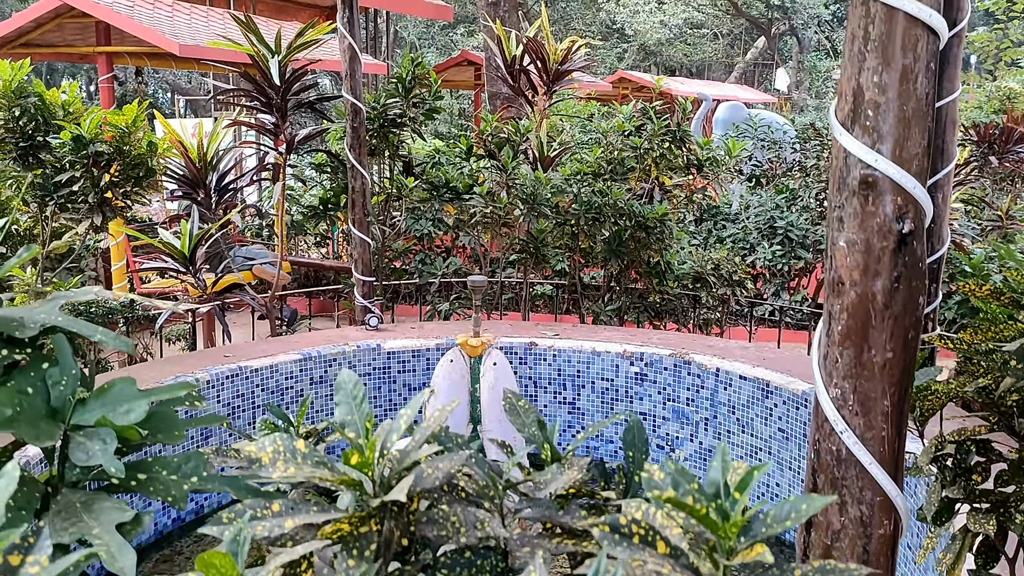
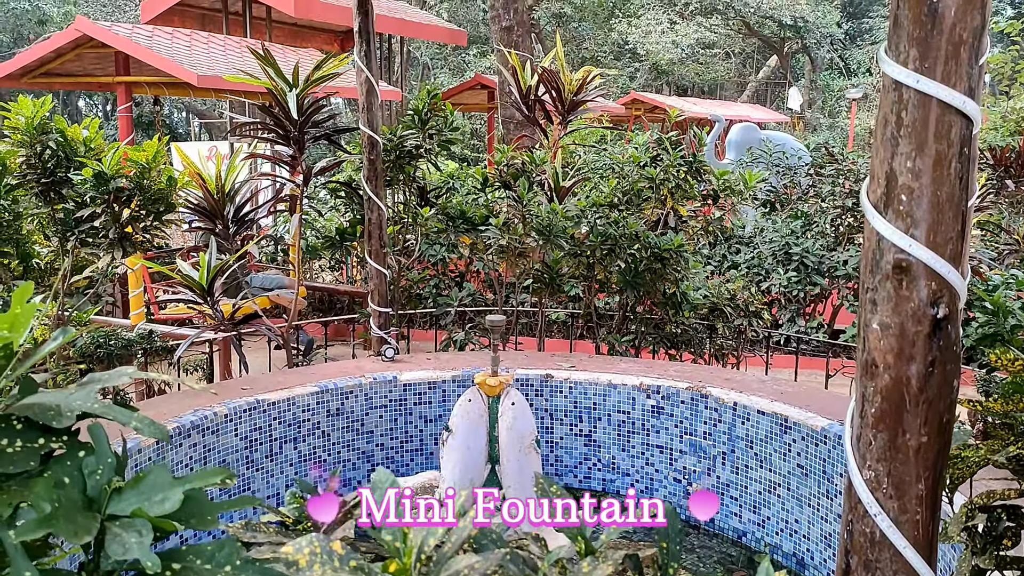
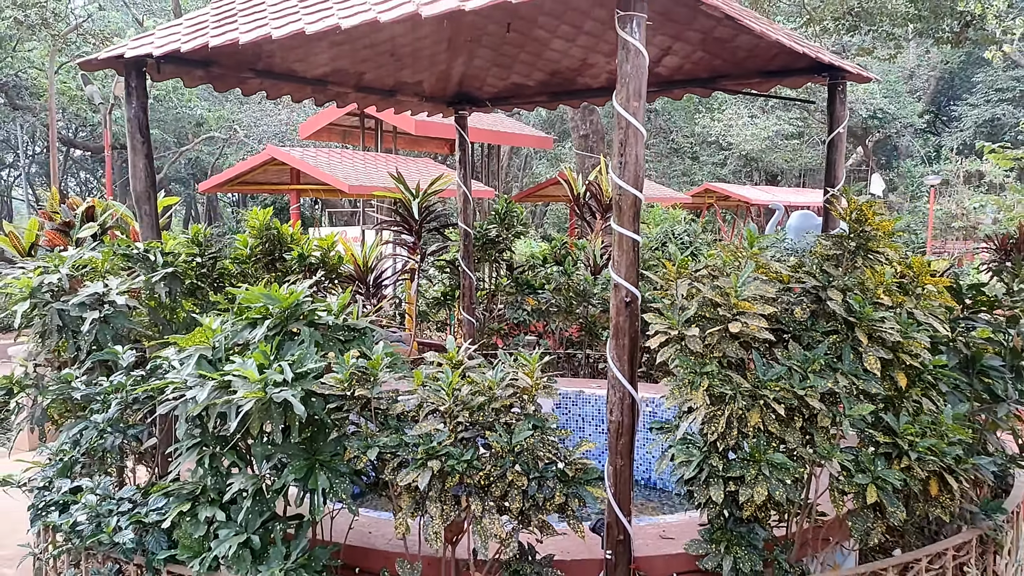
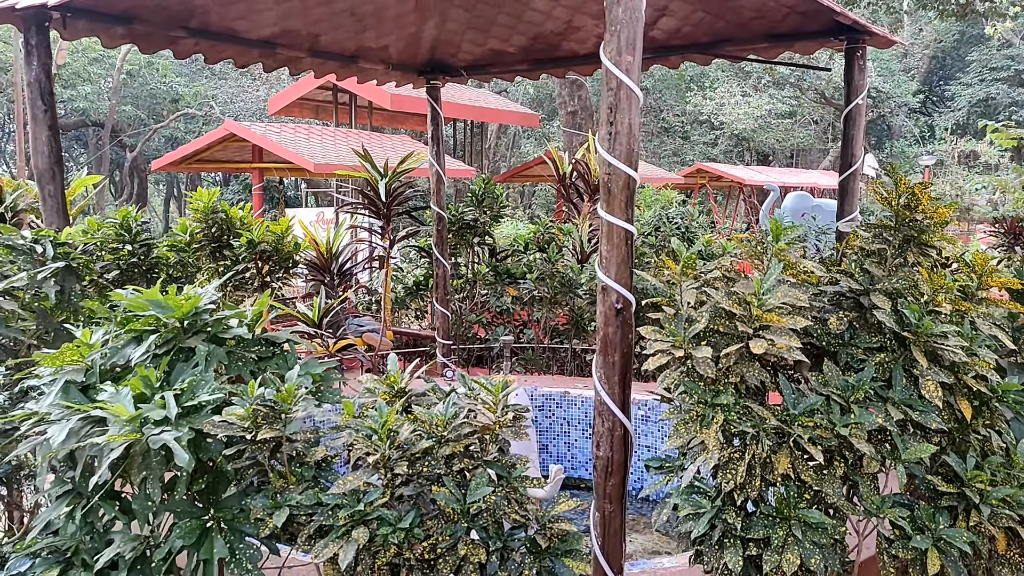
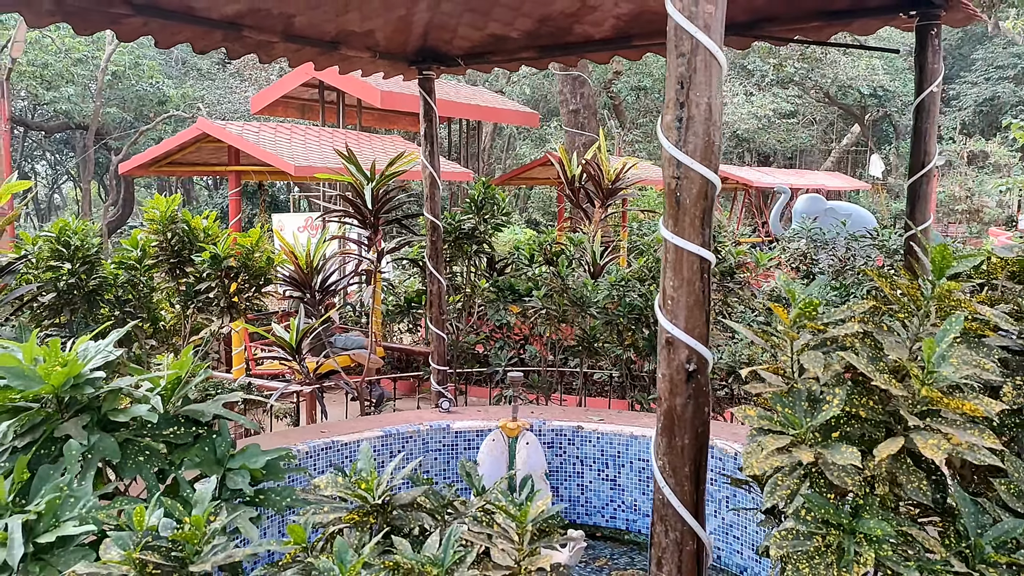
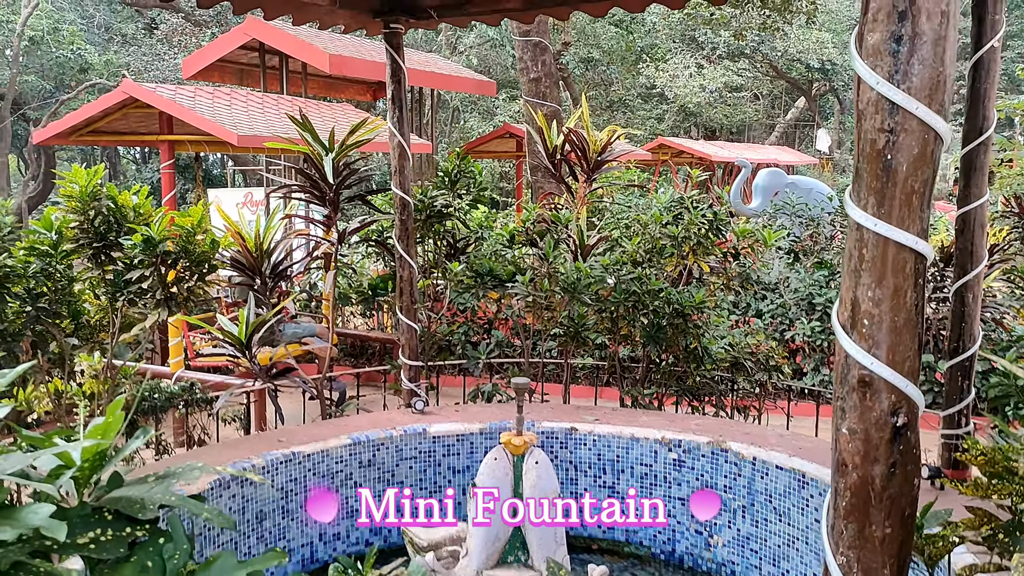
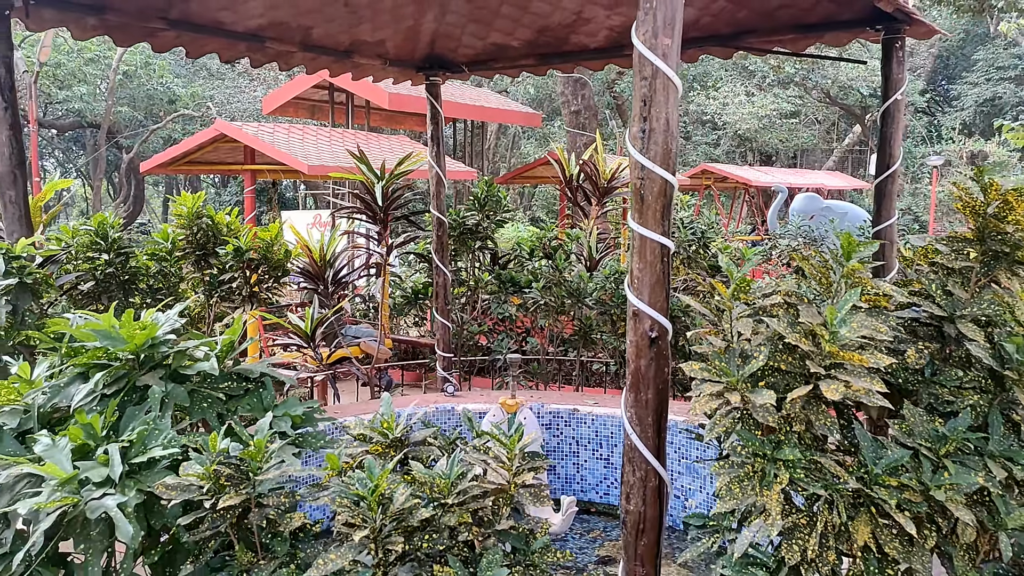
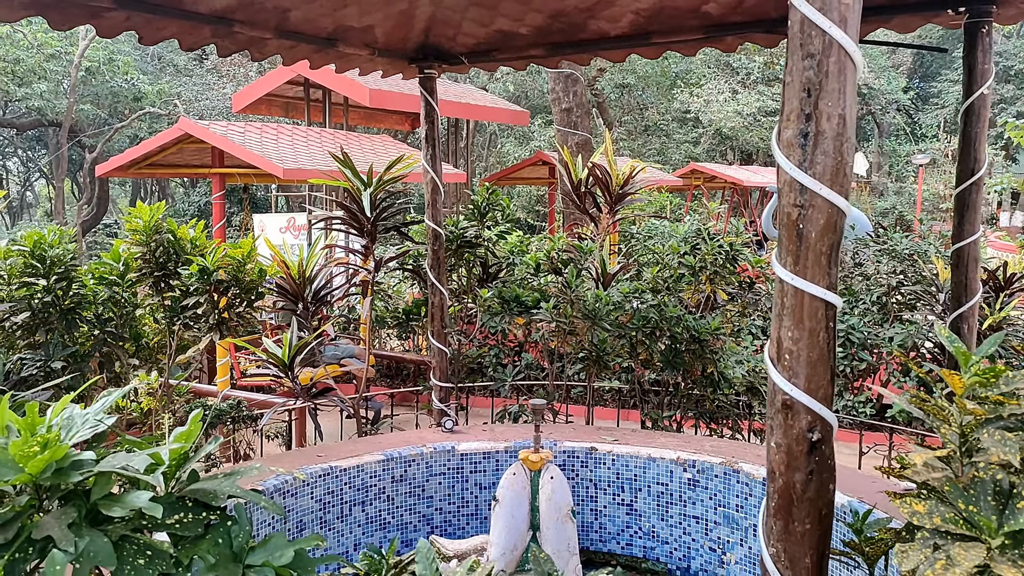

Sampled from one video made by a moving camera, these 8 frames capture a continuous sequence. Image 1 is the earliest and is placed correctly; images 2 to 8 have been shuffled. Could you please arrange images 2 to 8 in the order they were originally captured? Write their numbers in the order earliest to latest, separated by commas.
2, 6, 8, 5, 7, 4, 3
